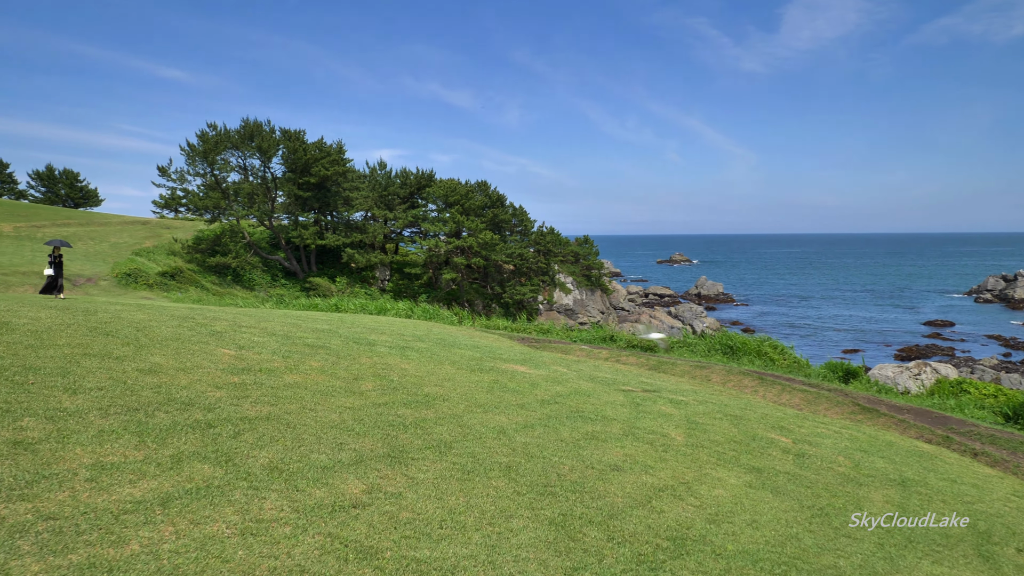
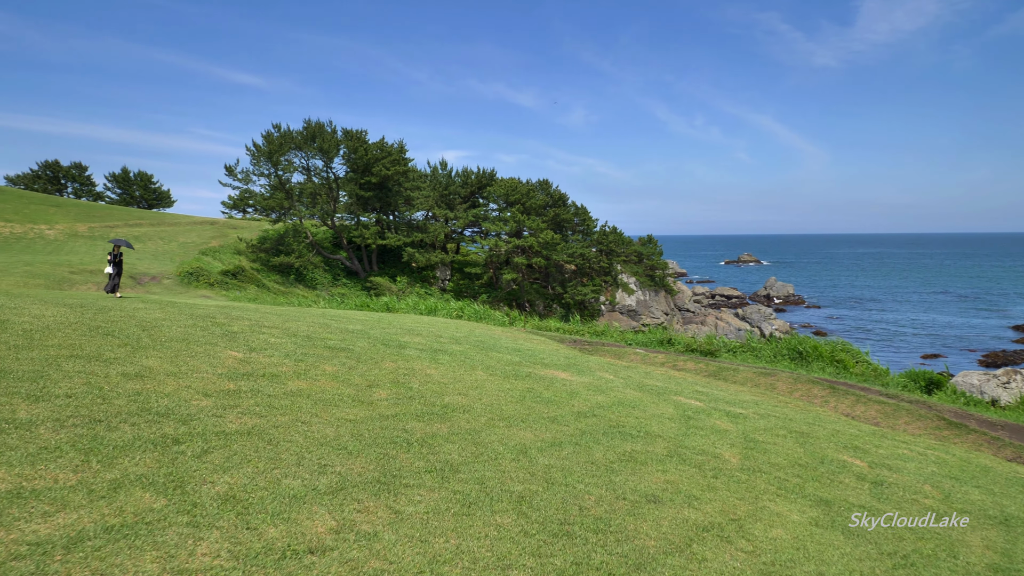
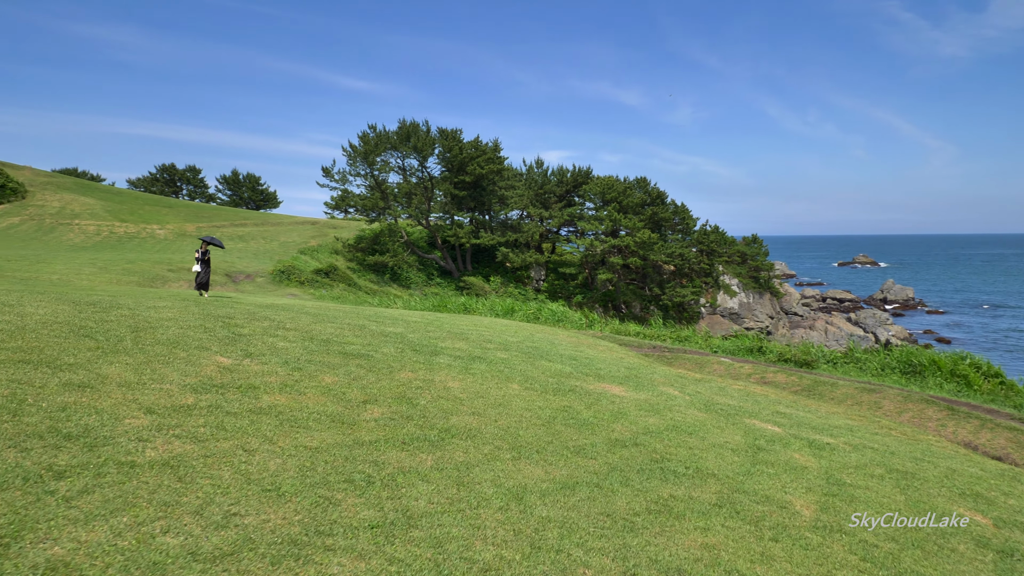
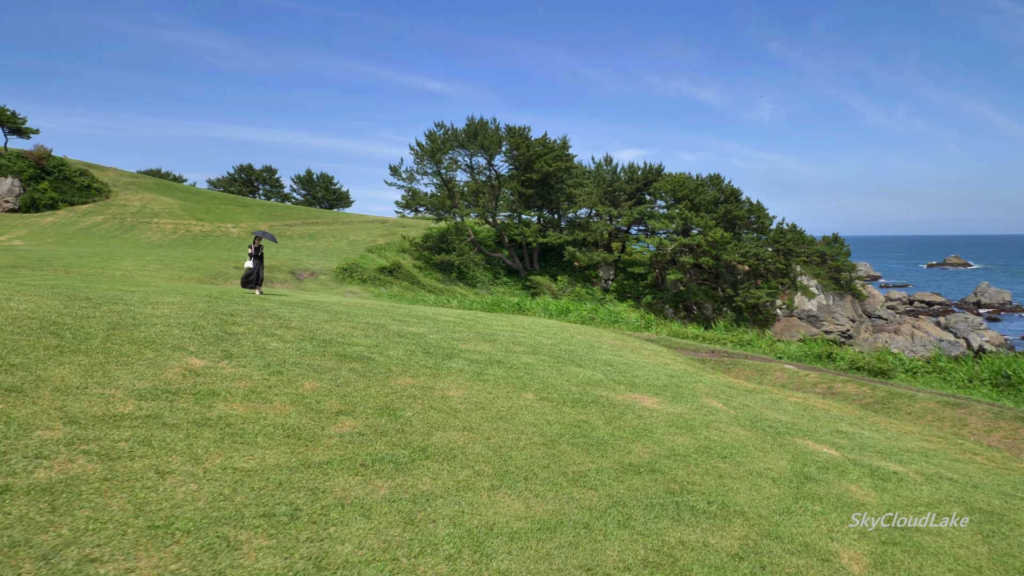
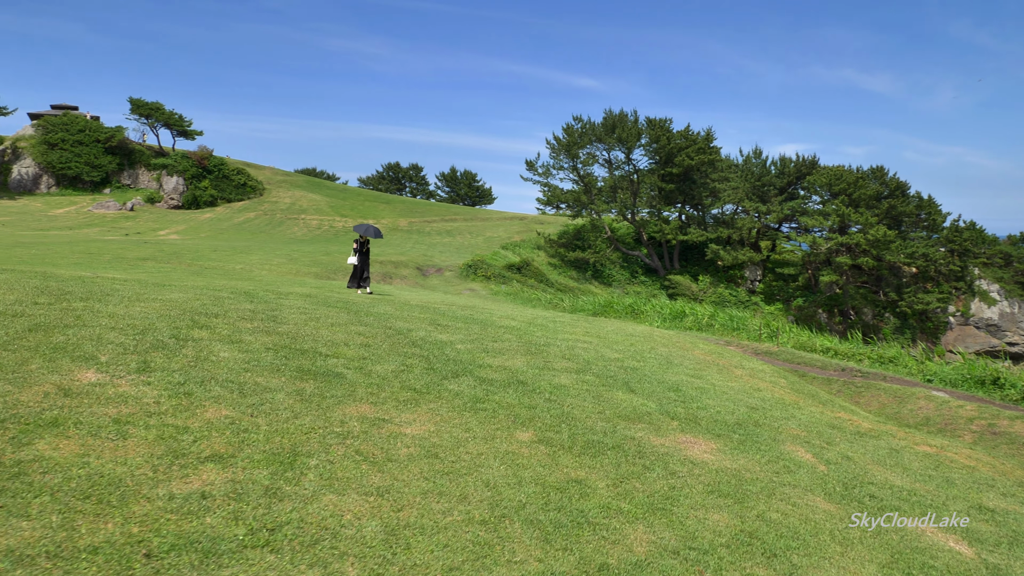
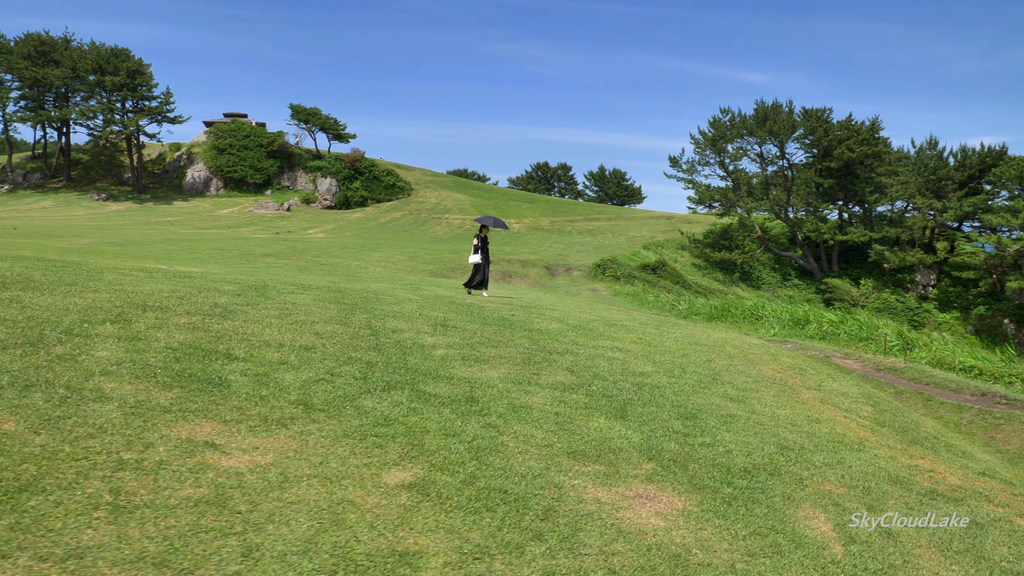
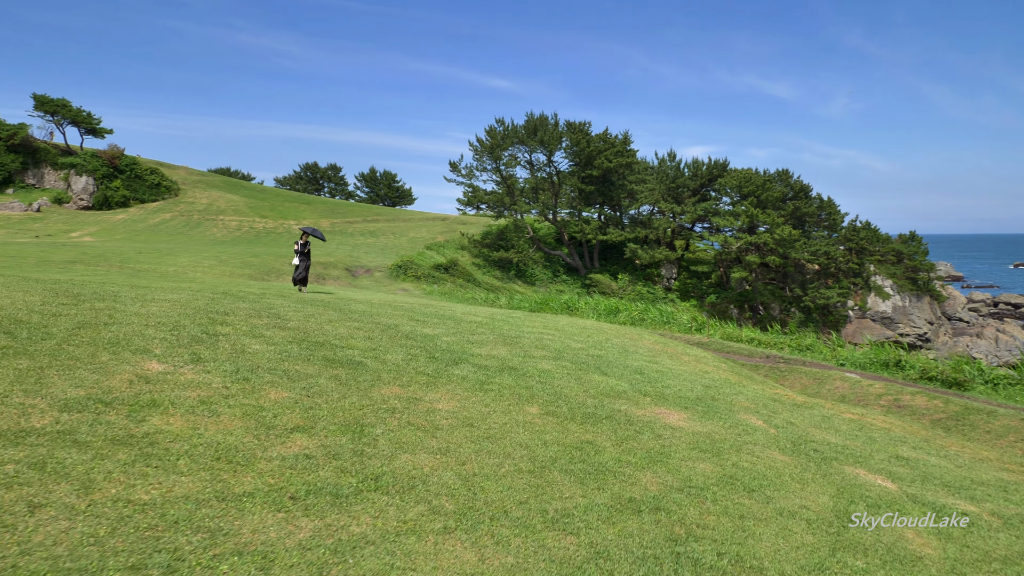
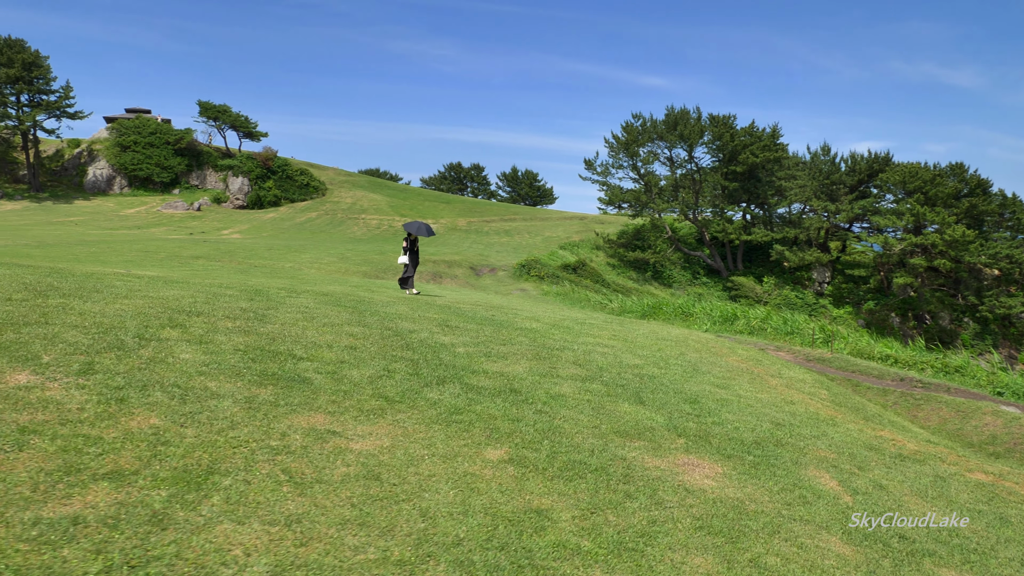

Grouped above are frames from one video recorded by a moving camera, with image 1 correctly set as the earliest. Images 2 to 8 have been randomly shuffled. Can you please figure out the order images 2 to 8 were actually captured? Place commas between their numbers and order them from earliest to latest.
2, 3, 4, 7, 5, 8, 6
